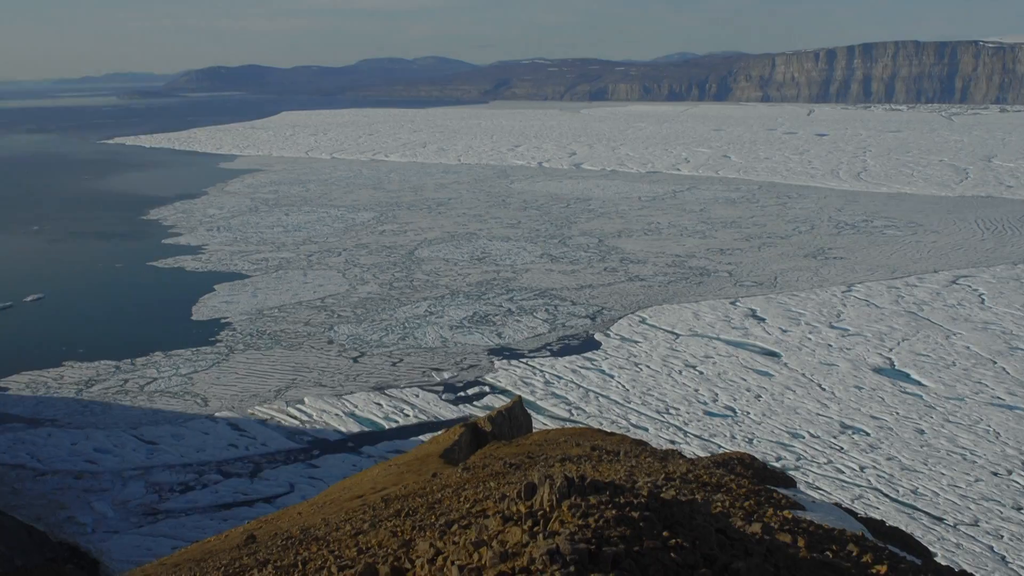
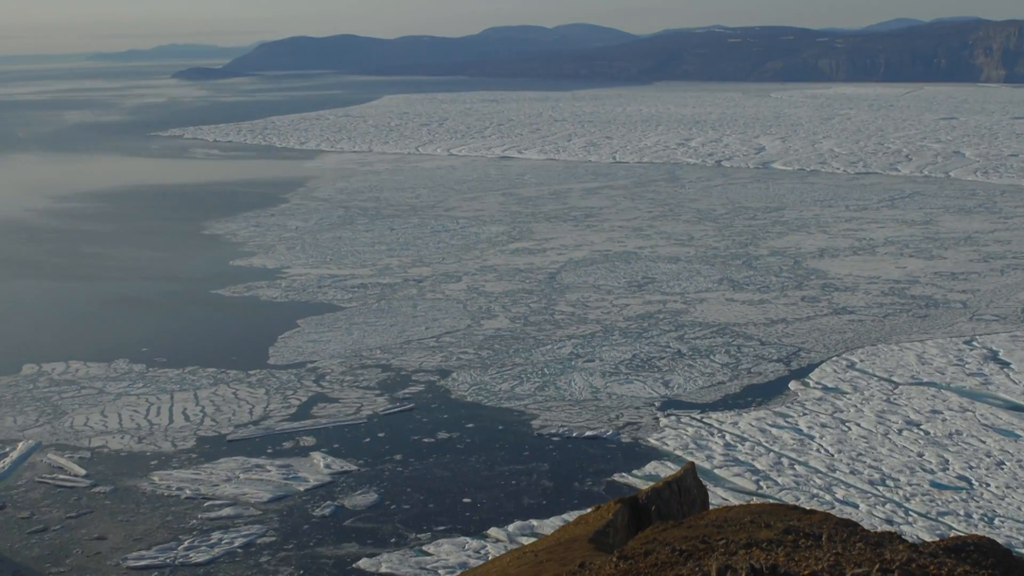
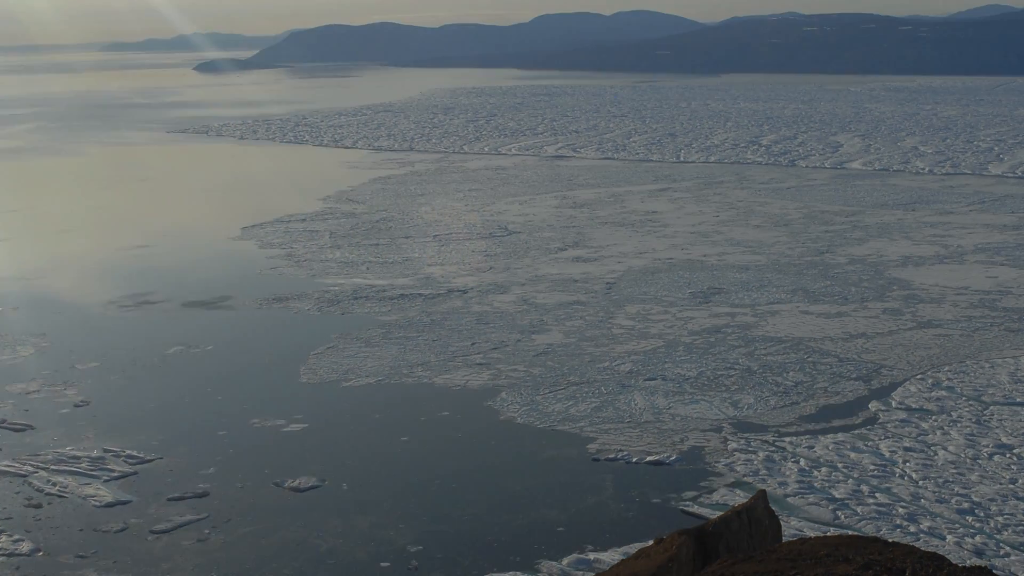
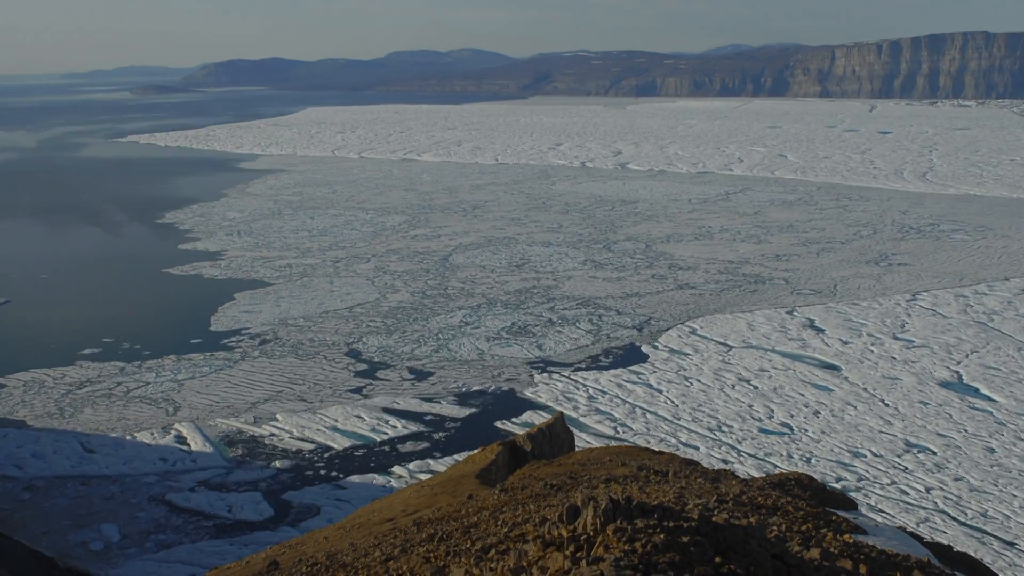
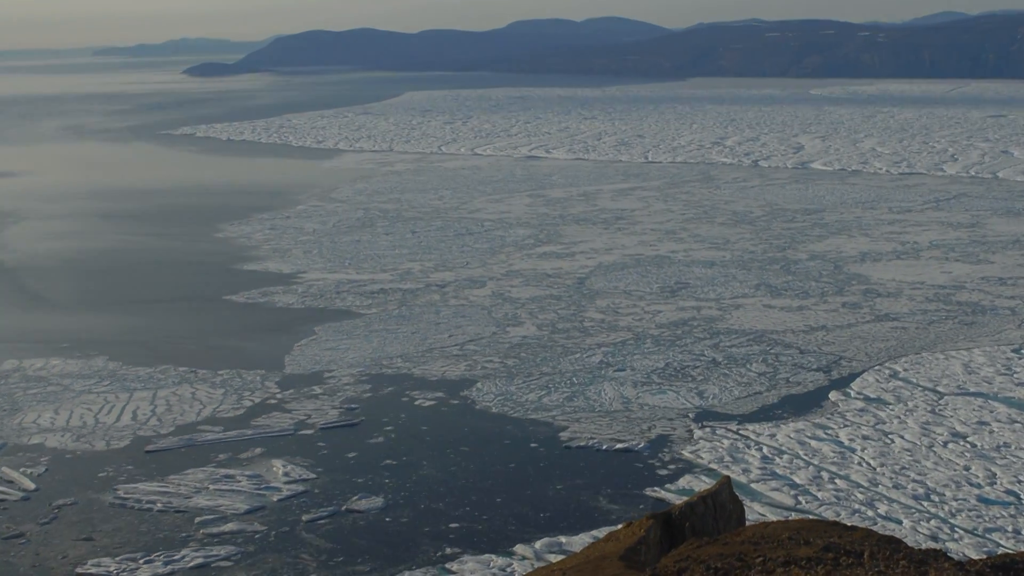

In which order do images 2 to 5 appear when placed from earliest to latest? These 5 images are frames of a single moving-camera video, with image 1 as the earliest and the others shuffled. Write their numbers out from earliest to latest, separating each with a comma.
4, 2, 5, 3
